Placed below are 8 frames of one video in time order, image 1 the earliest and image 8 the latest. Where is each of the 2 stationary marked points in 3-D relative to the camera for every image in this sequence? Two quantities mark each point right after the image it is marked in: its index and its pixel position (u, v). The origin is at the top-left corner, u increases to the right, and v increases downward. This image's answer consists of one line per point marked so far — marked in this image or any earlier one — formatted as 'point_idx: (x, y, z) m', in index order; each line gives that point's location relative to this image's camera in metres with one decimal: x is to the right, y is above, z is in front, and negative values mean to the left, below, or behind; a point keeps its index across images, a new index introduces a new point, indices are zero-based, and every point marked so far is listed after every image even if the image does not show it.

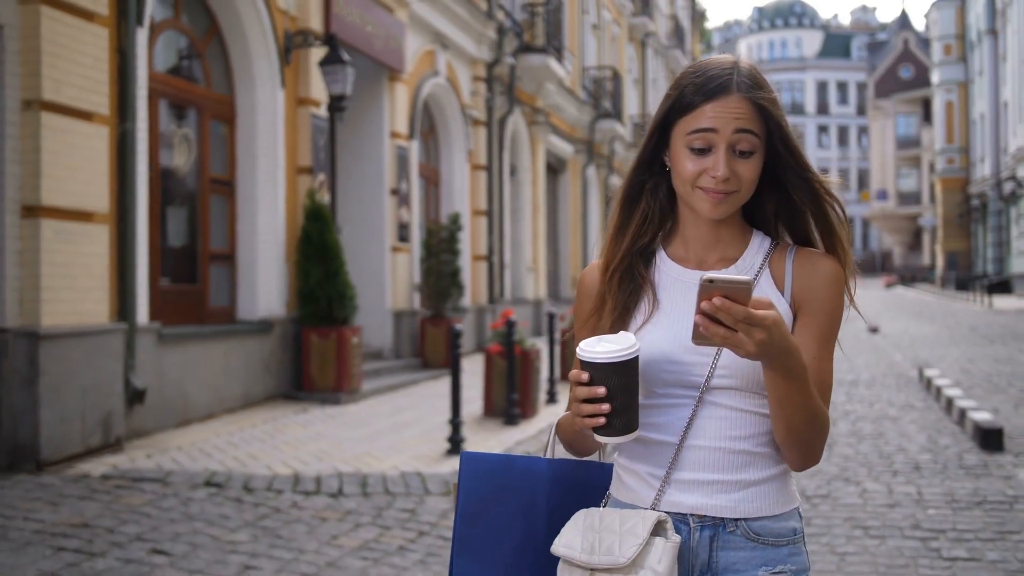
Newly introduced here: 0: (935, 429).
0: (+3.2, -1.1, +8.7) m
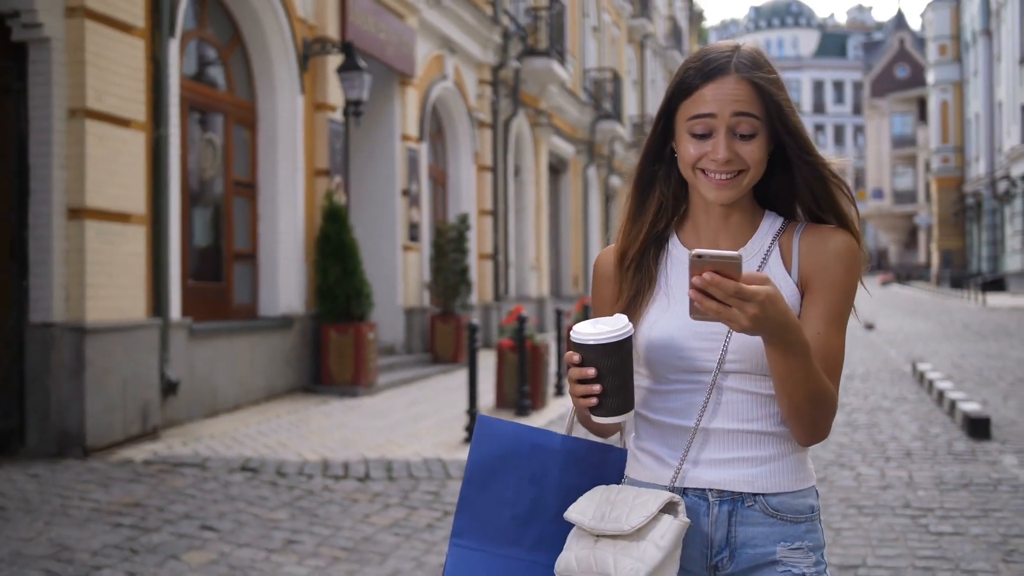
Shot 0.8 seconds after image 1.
0: (+3.3, -1.1, +9.2) m
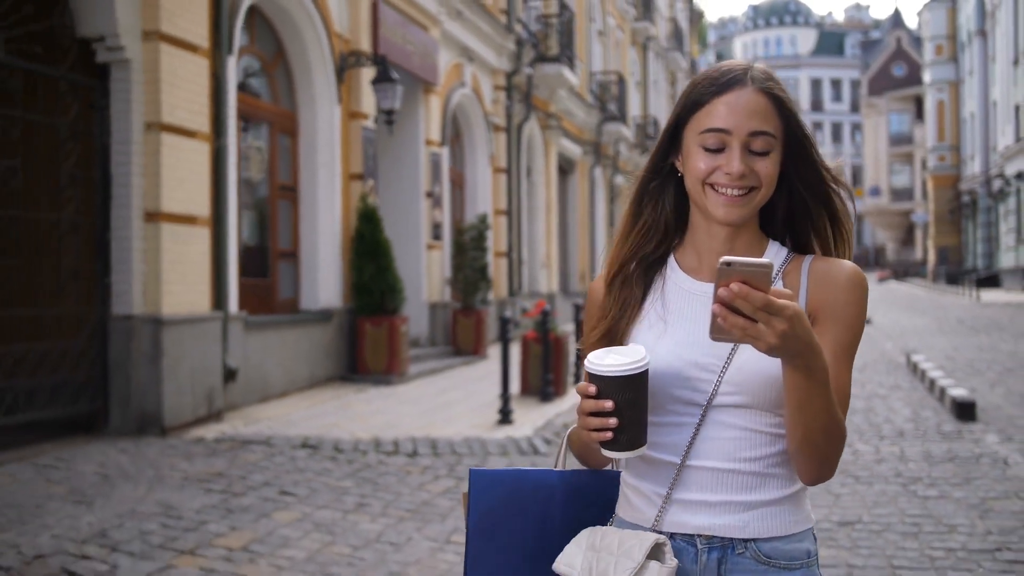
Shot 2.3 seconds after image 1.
0: (+3.5, -1.0, +10.0) m
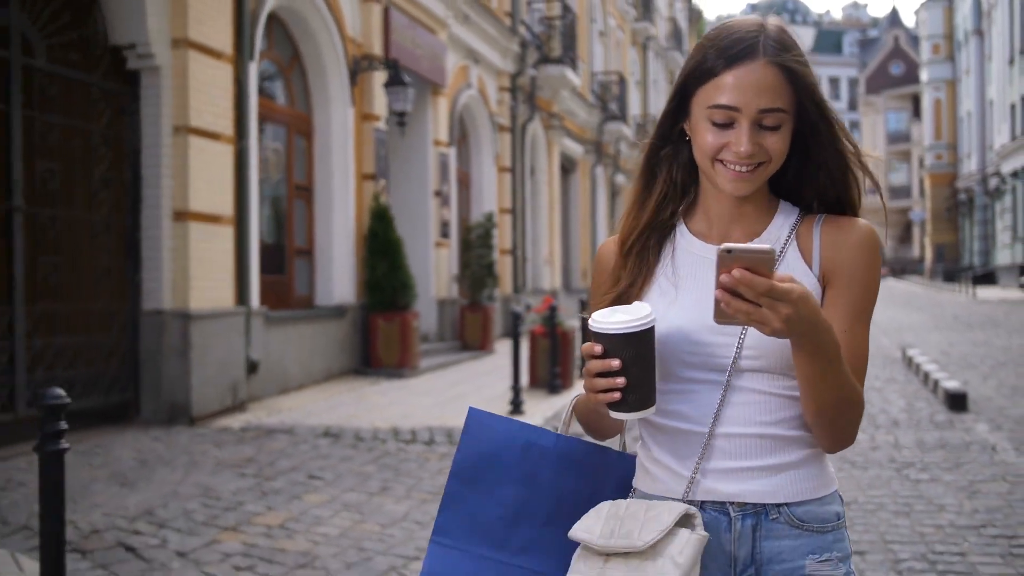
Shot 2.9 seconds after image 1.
0: (+3.6, -1.0, +10.3) m
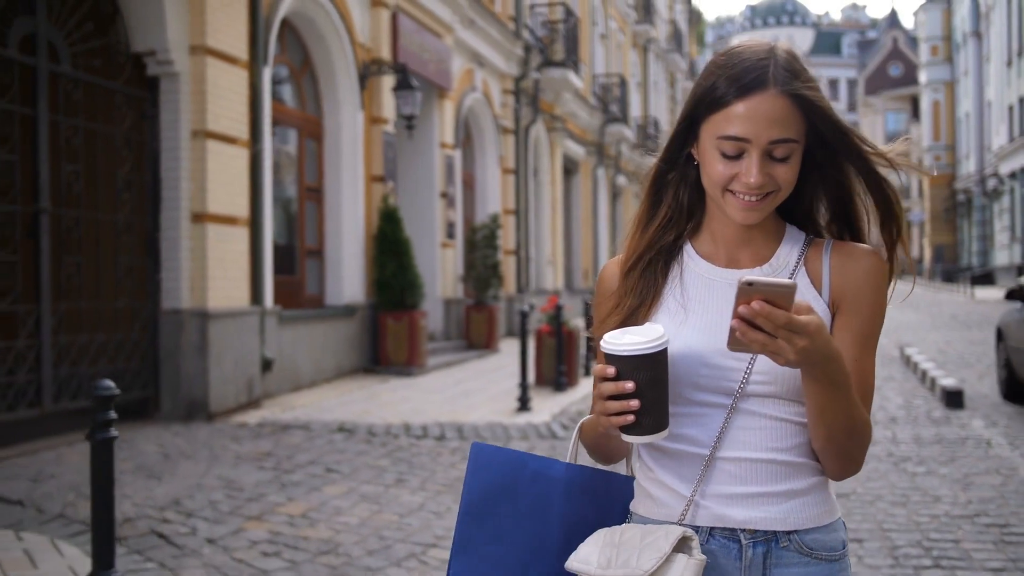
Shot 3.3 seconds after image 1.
0: (+3.7, -1.0, +10.6) m
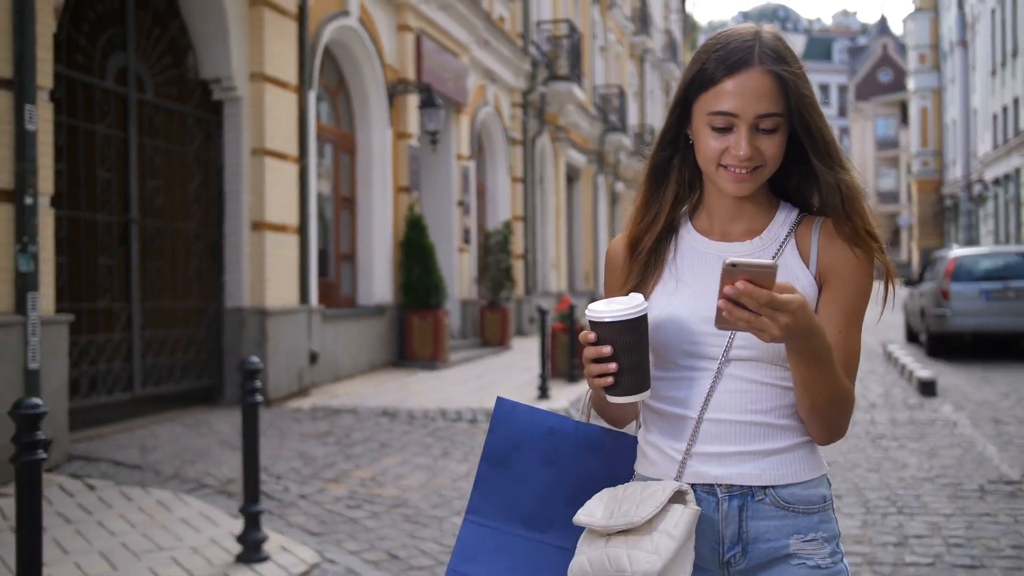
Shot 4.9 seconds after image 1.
0: (+3.9, -1.0, +11.7) m
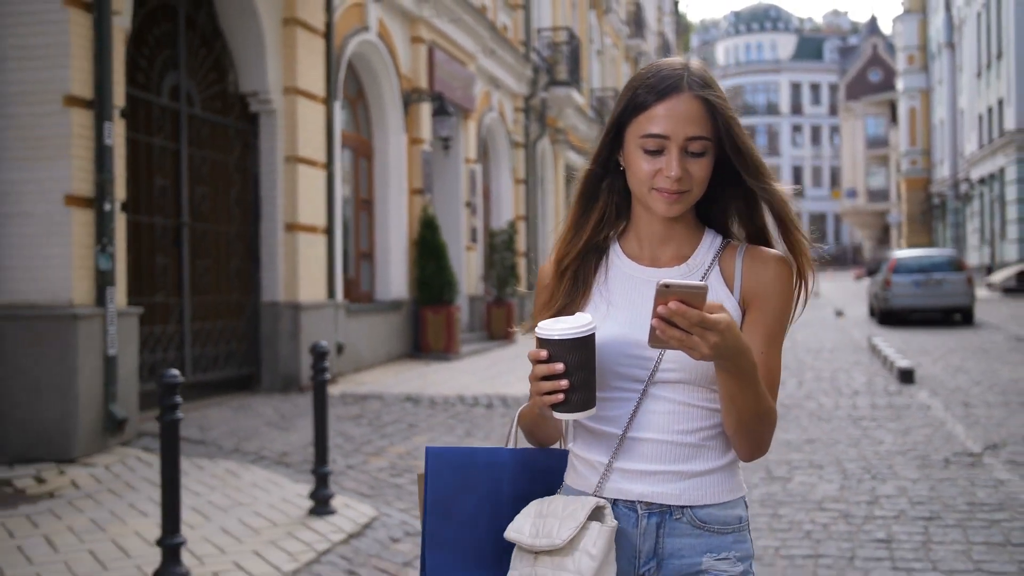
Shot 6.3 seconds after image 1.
0: (+4.0, -0.9, +12.6) m
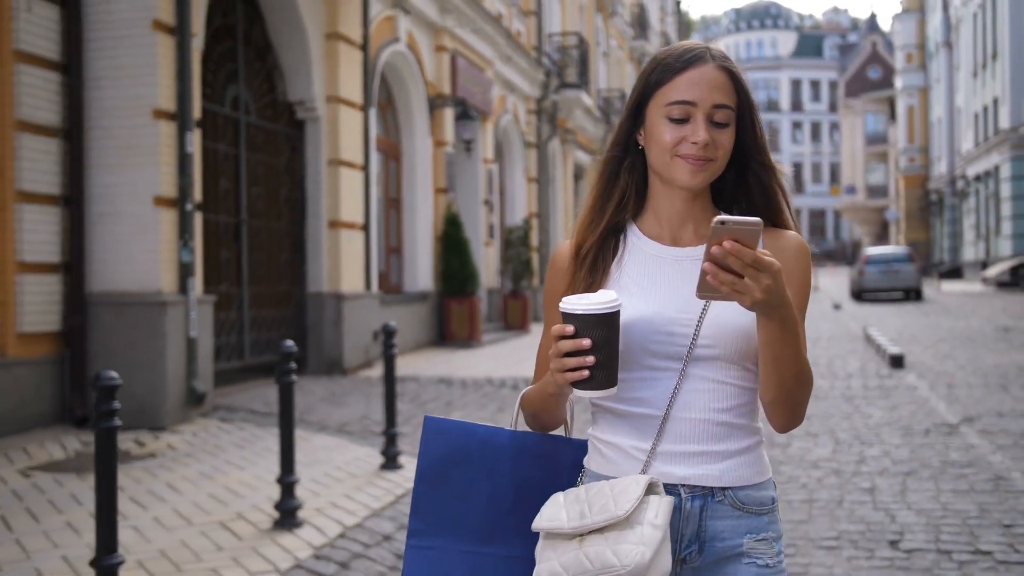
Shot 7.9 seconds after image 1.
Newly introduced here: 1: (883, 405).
0: (+4.2, -0.9, +13.5) m
1: (+3.1, -1.0, +9.7) m
